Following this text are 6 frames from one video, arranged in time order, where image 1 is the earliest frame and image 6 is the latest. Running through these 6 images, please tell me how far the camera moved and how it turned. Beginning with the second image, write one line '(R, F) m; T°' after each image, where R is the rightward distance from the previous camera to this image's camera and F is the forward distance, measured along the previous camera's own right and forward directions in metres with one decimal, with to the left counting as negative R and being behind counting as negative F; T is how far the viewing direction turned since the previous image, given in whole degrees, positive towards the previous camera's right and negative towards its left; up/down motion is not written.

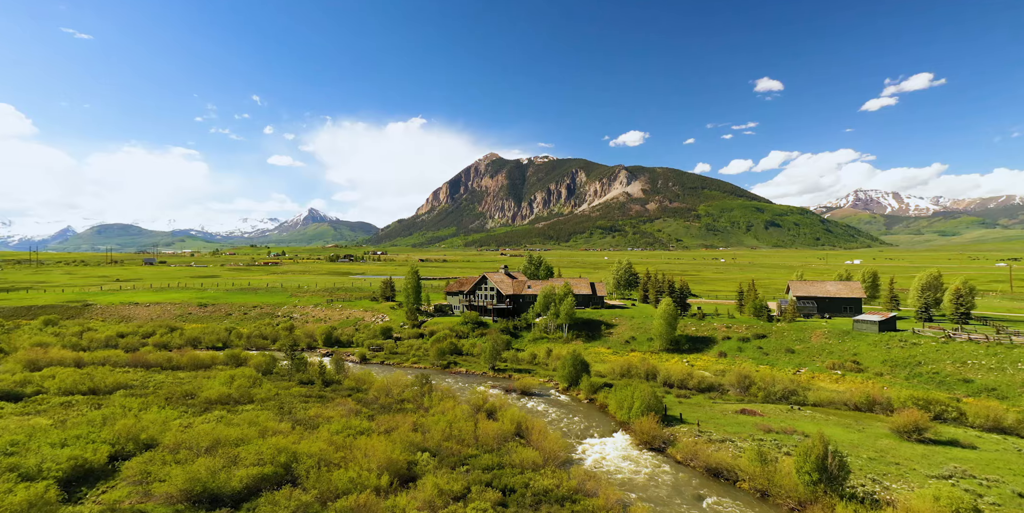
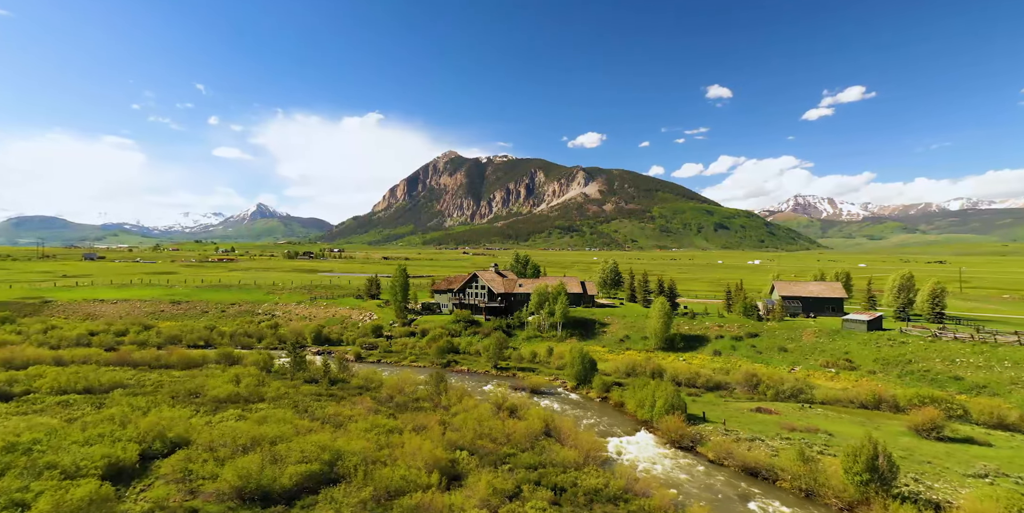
(-3.3, -0.2) m; +2°
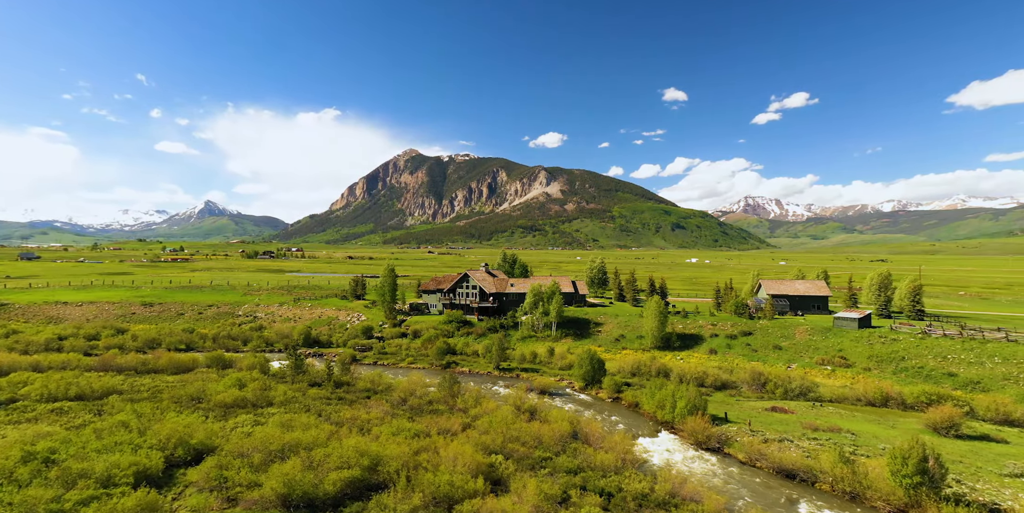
(-3.0, +0.2) m; +2°
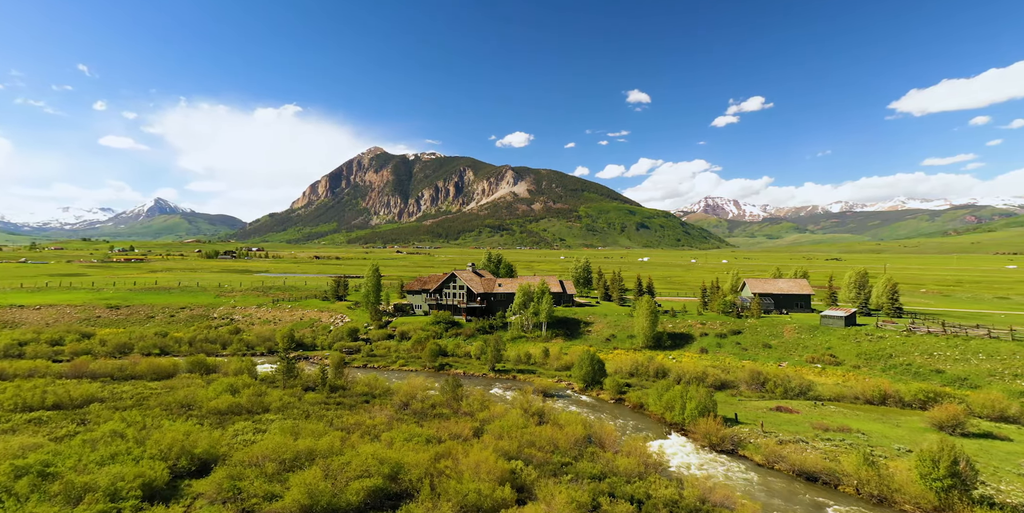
(-2.1, +0.6) m; +2°
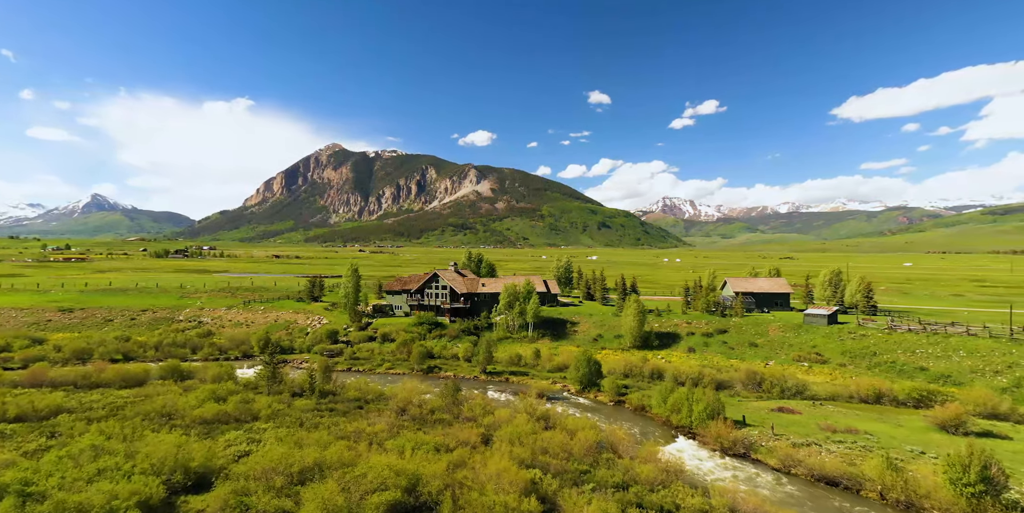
(-2.1, +1.0) m; +3°
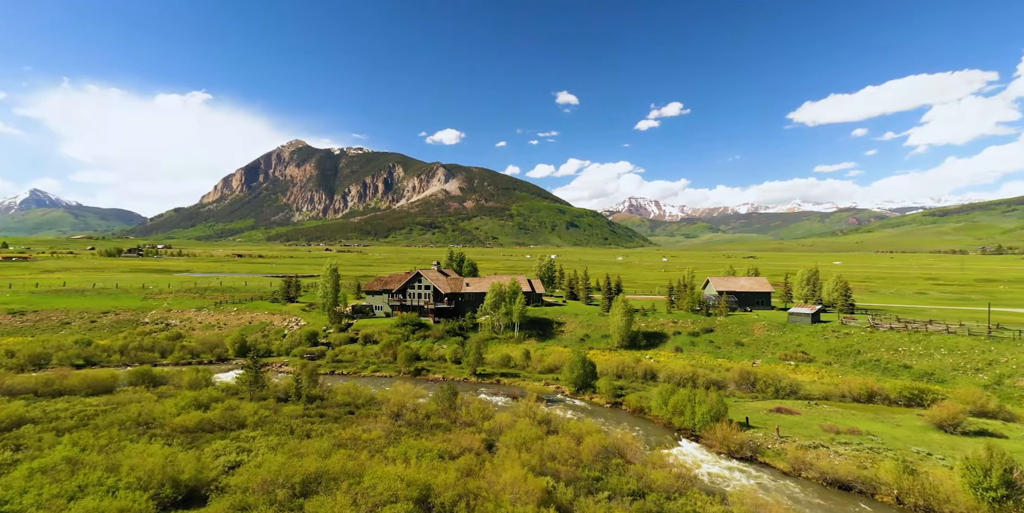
(-1.6, +0.9) m; +3°
